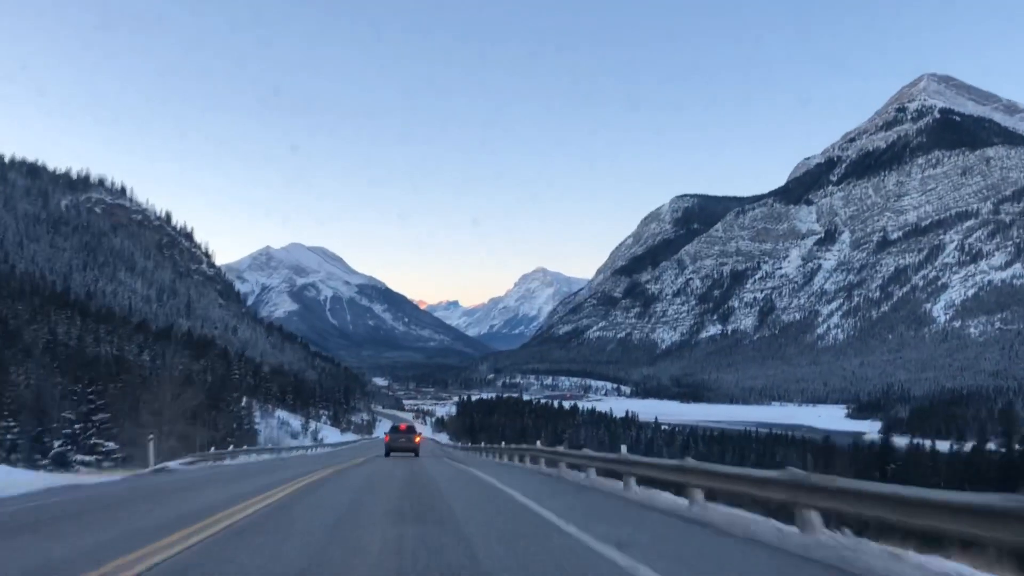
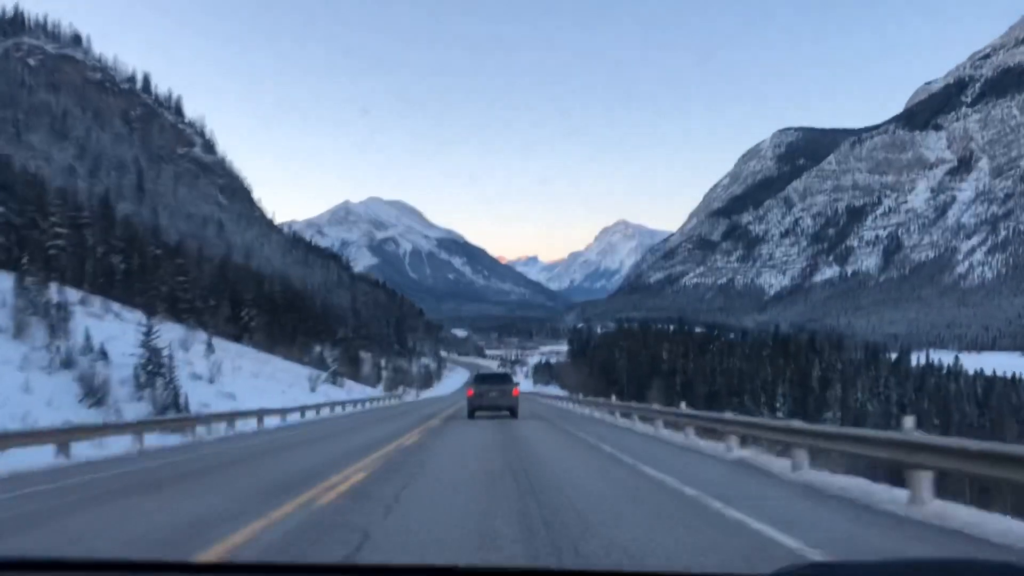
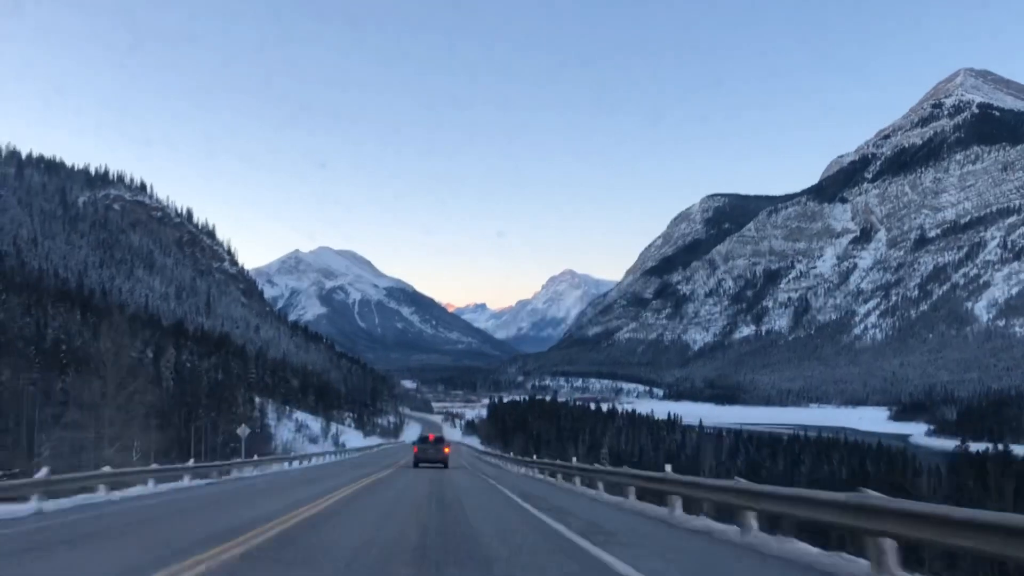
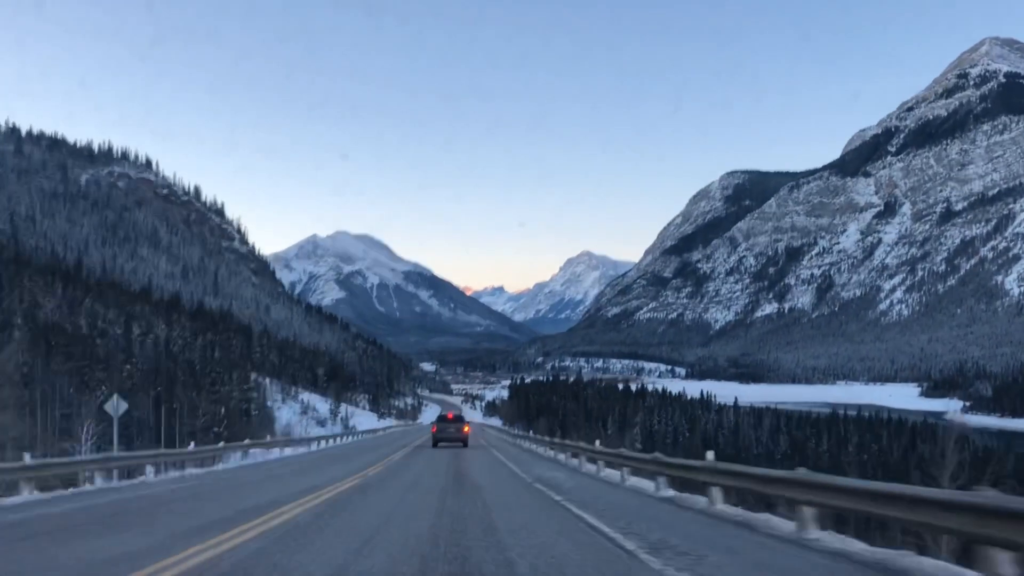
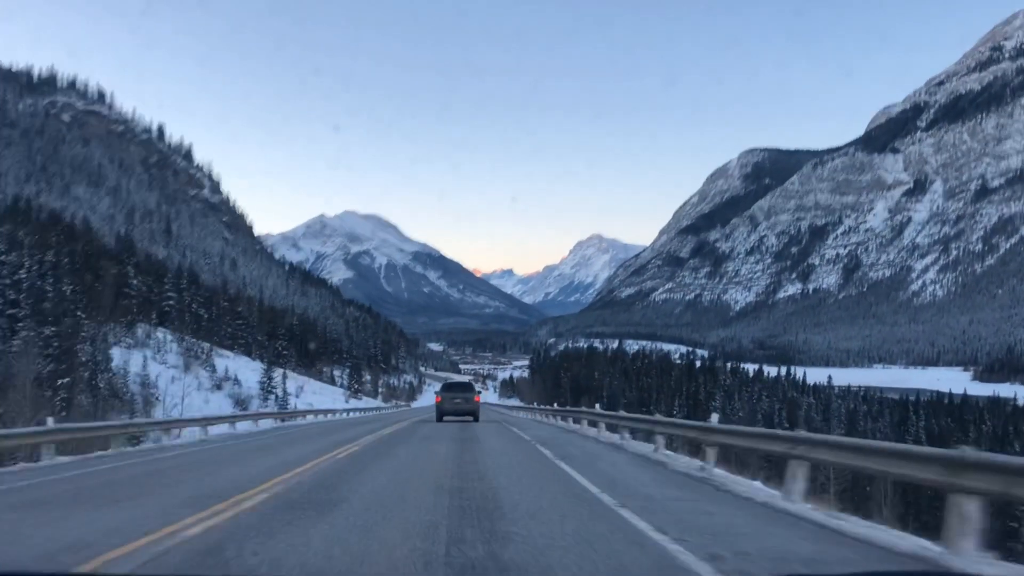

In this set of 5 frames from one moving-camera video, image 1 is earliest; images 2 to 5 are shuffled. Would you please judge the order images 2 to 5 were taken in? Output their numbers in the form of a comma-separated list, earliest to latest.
3, 4, 5, 2
